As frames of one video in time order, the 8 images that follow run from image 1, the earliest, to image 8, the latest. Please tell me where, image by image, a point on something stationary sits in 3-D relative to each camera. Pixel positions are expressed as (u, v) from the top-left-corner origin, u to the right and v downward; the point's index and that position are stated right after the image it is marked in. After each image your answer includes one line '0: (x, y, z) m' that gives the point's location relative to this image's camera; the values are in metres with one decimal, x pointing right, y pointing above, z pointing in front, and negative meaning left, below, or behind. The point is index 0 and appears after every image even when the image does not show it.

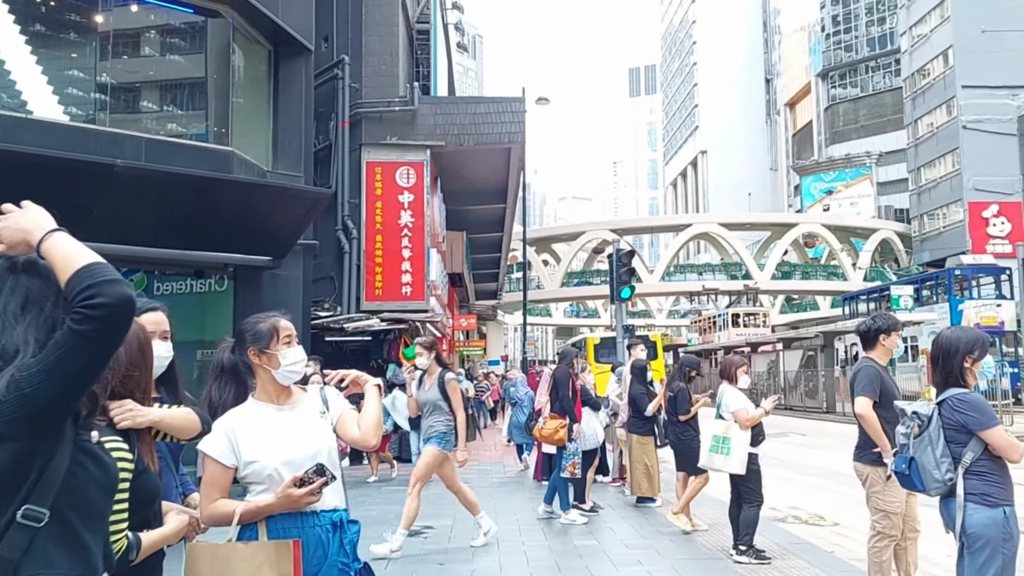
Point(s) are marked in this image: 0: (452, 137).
0: (-1.2, +2.9, +16.3) m
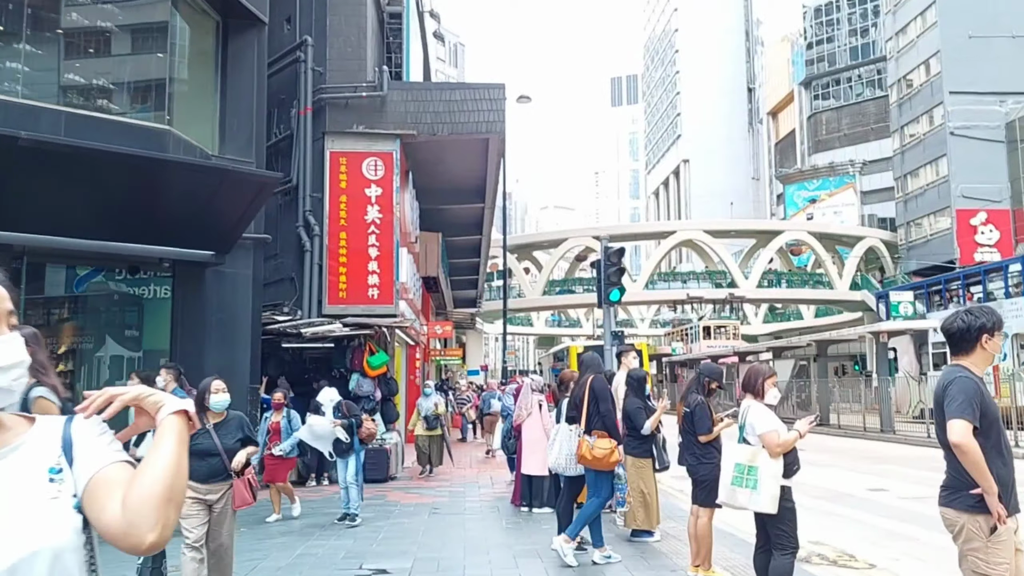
0: (-1.6, +2.9, +15.0) m
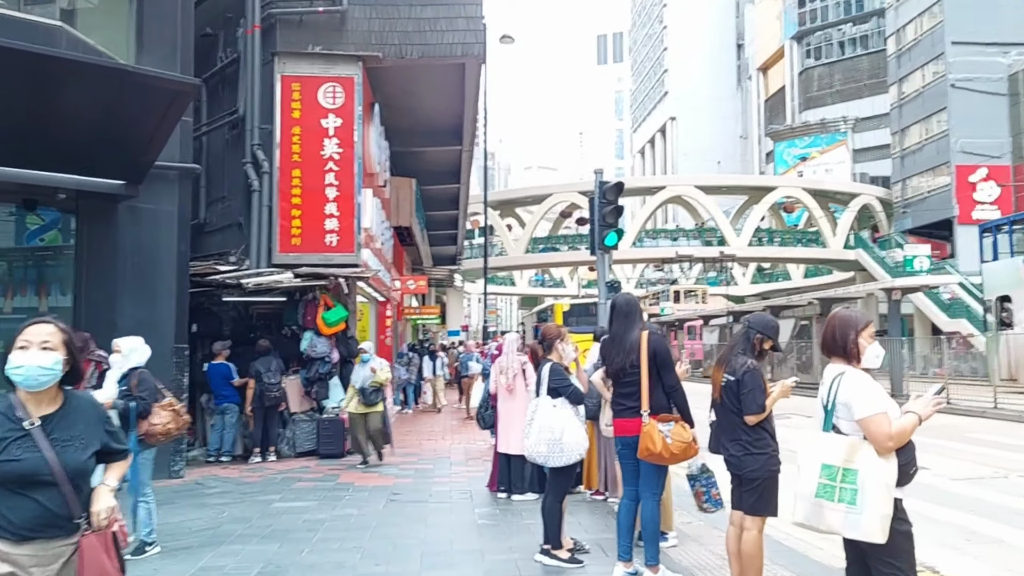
0: (-1.9, +3.7, +13.0) m
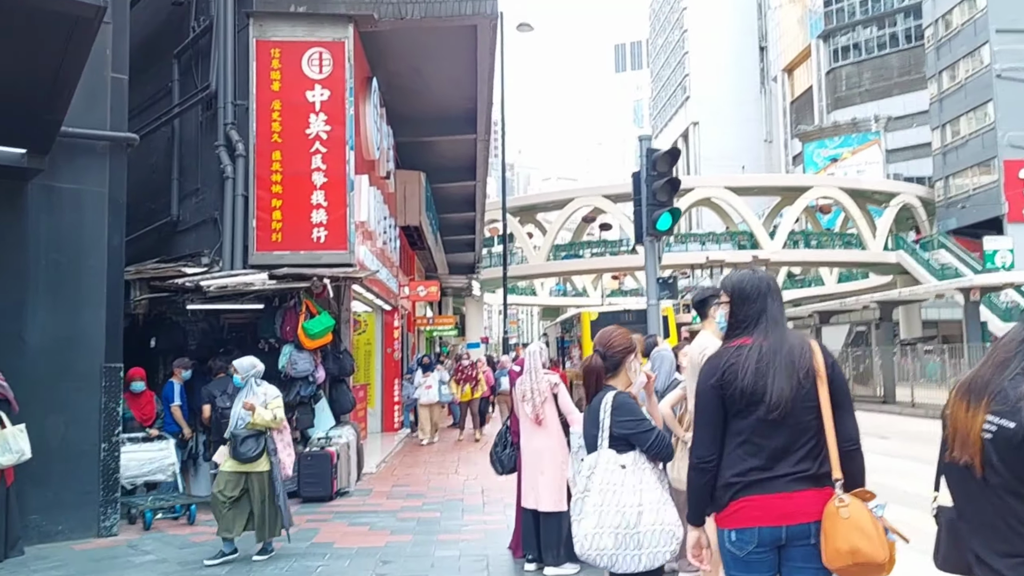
0: (-1.6, +3.7, +11.0) m
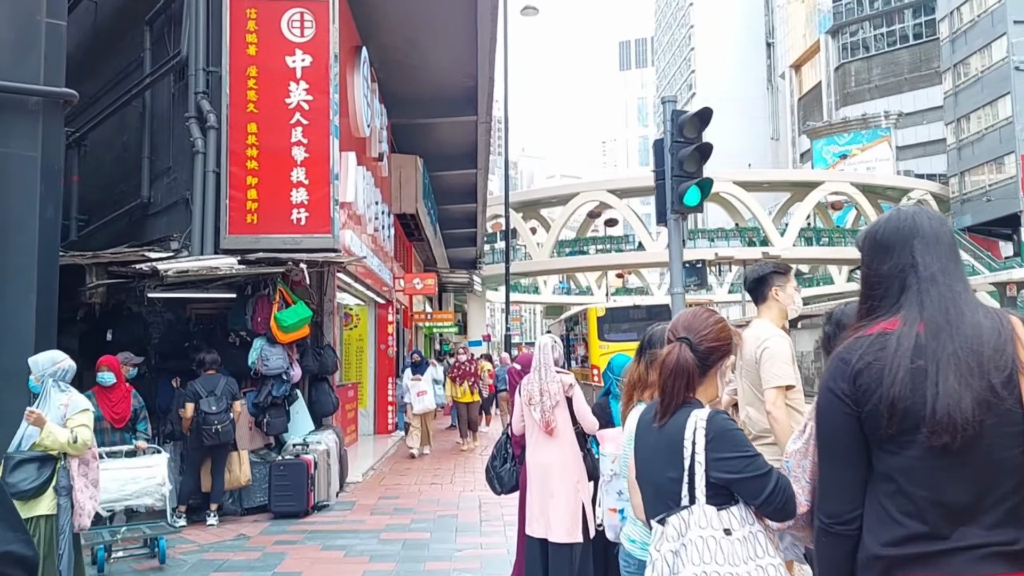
0: (-1.6, +3.8, +9.9) m
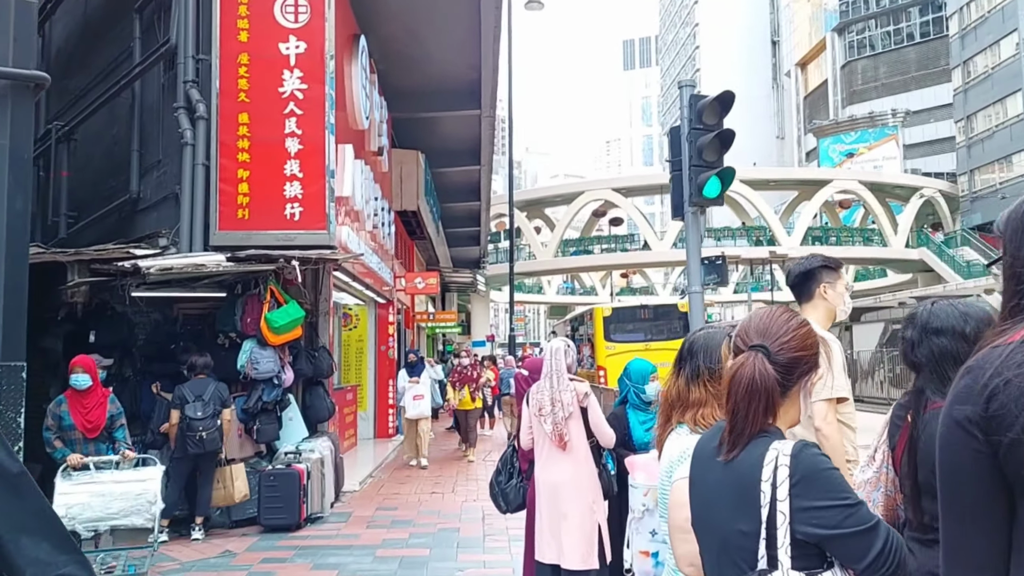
0: (-1.5, +3.8, +9.4) m
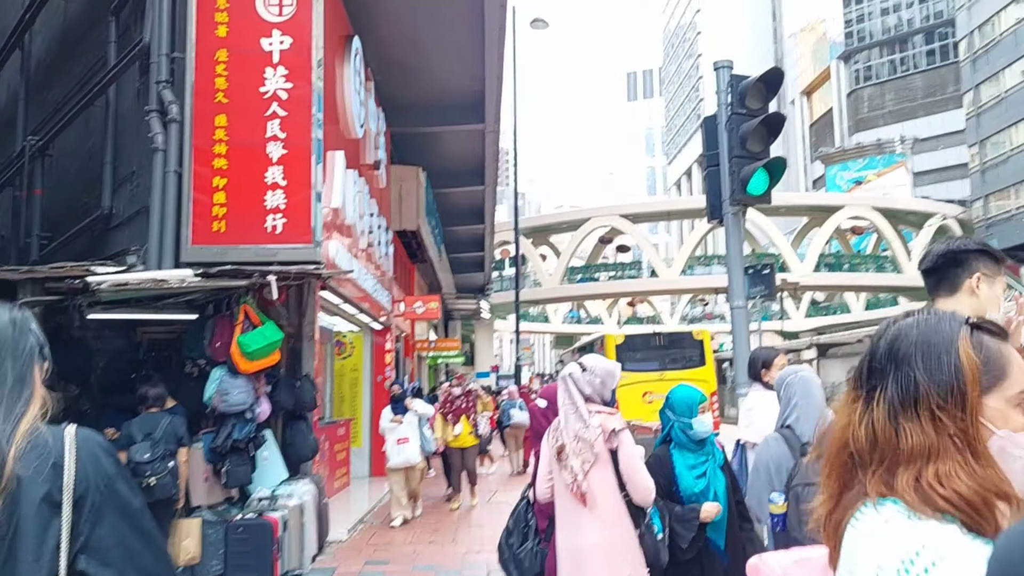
0: (-1.5, +3.6, +8.6) m
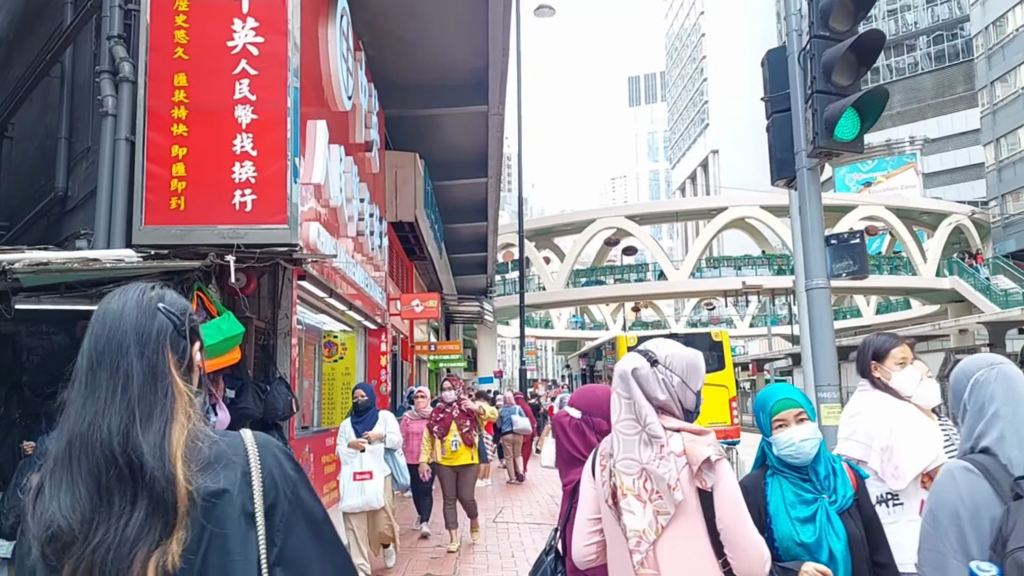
0: (-1.4, +3.7, +7.4) m
